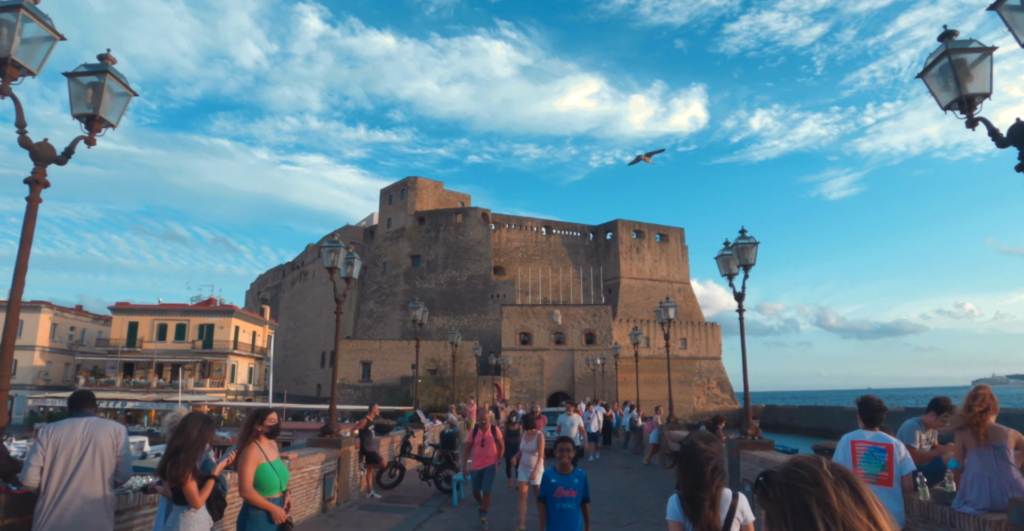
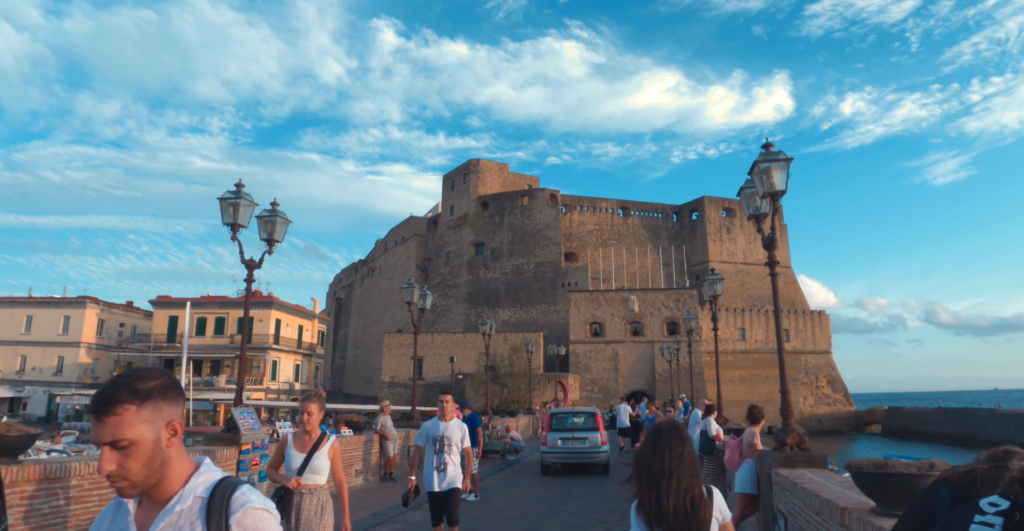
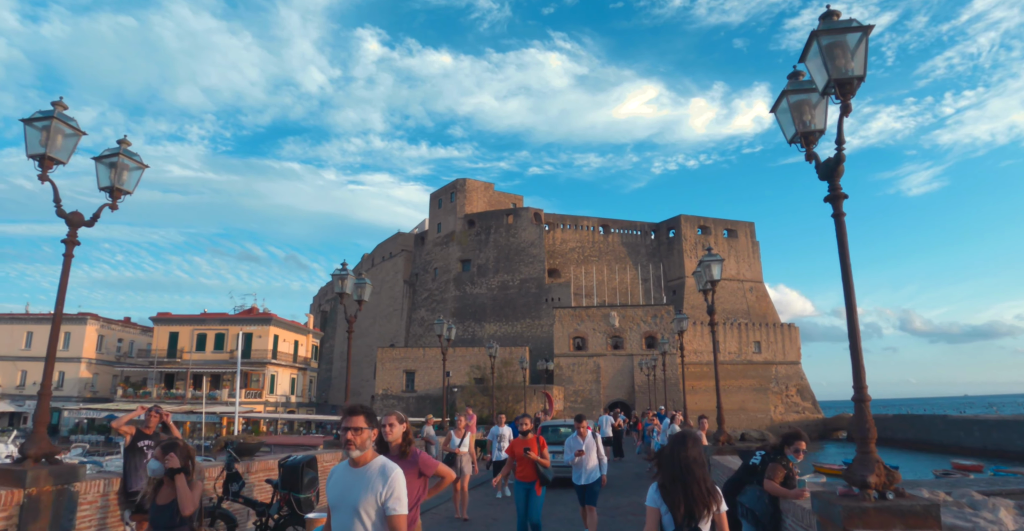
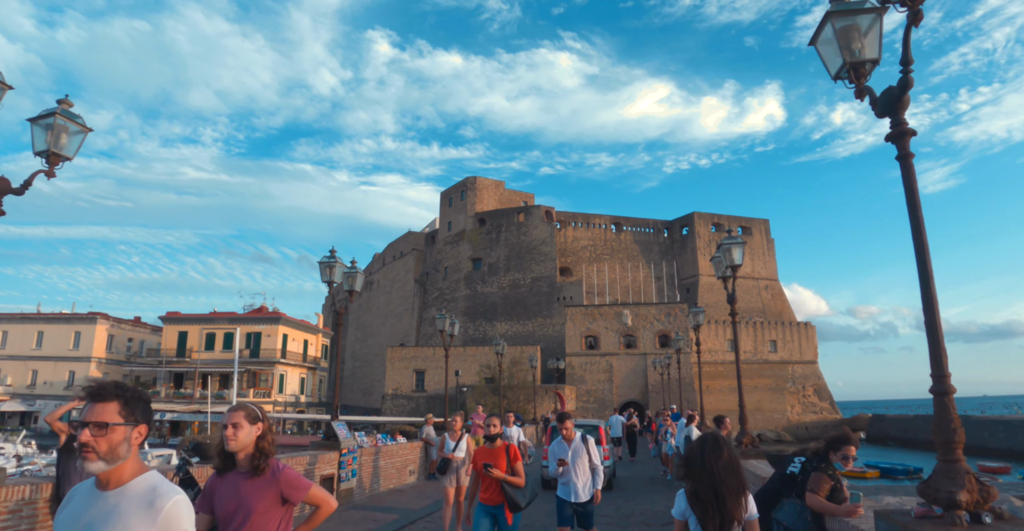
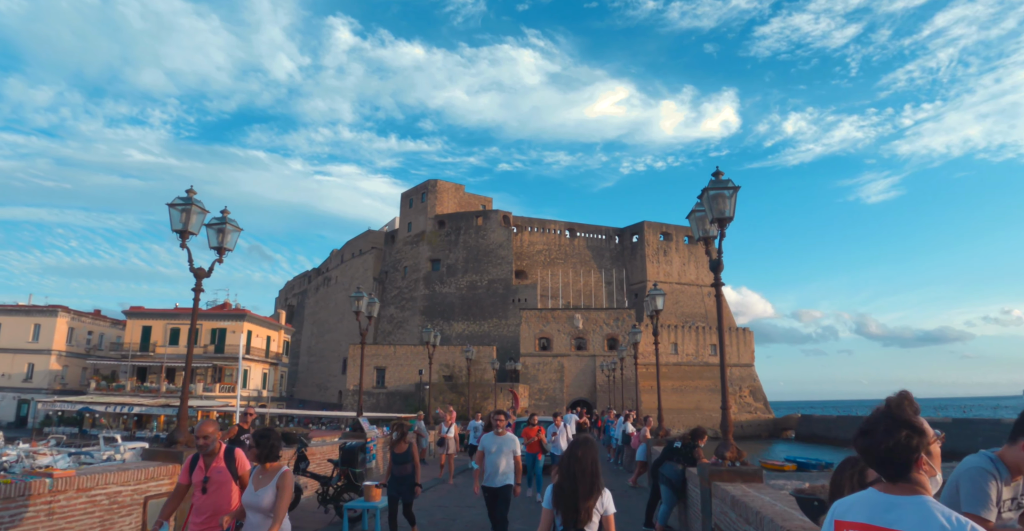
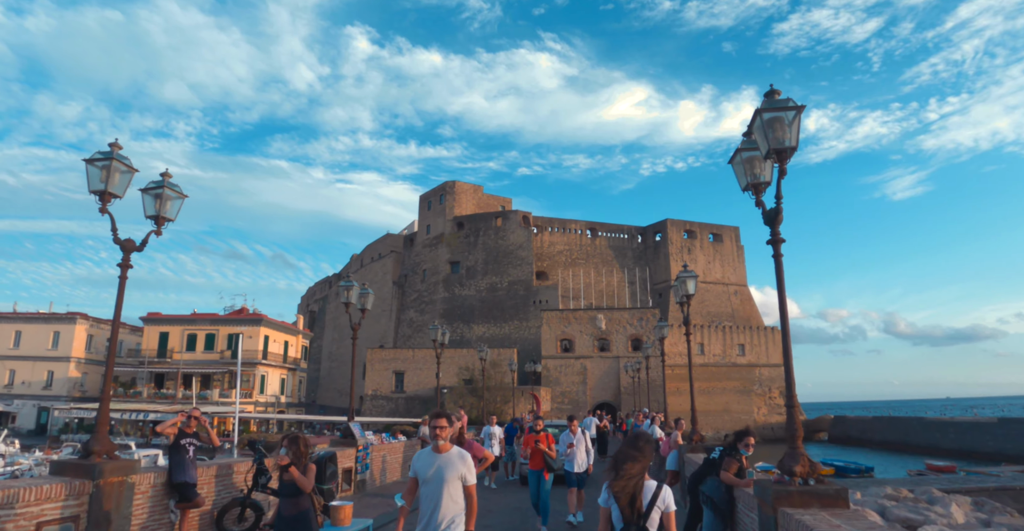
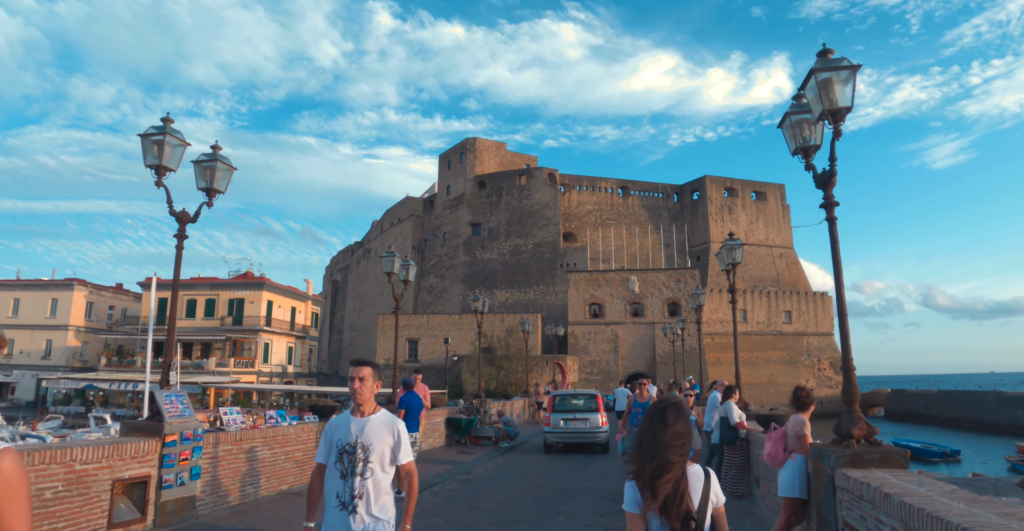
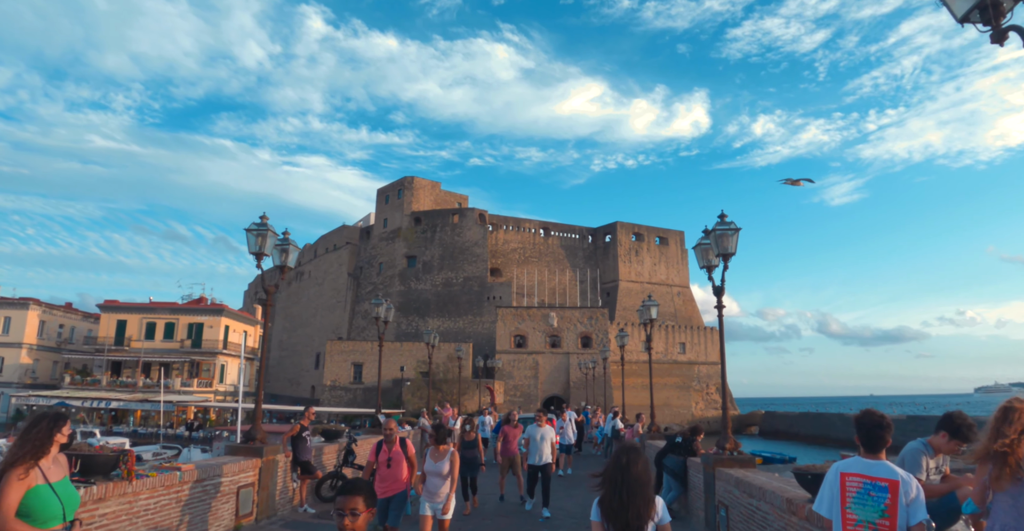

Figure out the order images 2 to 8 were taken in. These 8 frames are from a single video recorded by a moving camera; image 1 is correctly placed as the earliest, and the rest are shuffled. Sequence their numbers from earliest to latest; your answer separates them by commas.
8, 5, 6, 3, 4, 2, 7
